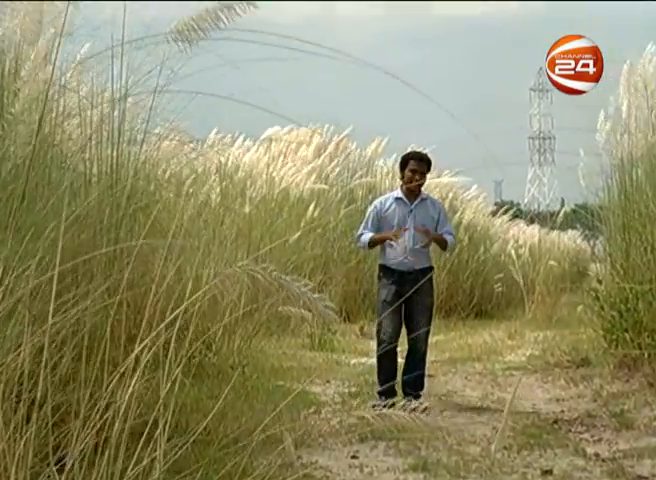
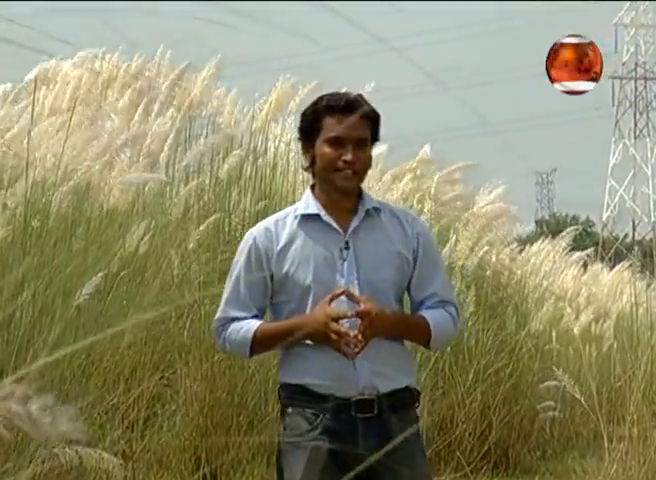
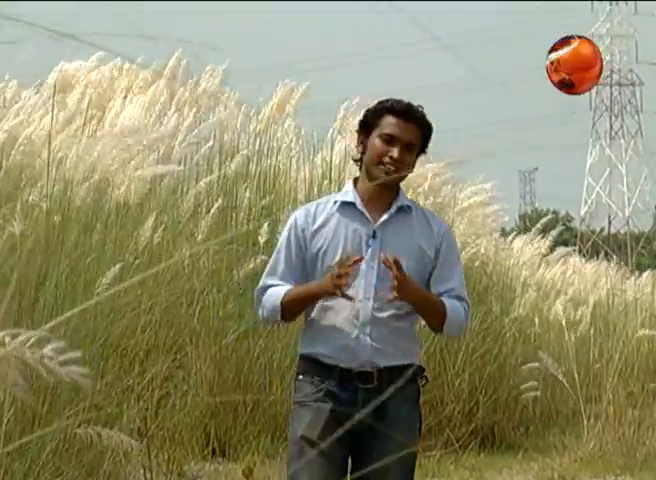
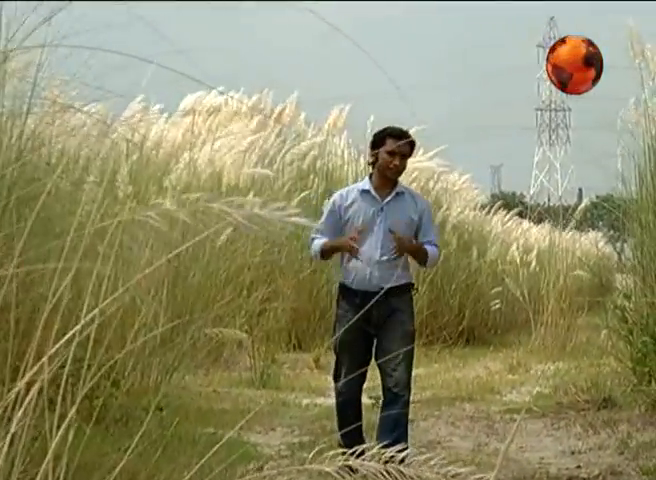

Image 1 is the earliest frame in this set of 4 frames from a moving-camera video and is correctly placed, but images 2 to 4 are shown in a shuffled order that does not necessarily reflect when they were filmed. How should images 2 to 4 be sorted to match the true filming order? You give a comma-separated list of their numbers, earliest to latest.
4, 3, 2
